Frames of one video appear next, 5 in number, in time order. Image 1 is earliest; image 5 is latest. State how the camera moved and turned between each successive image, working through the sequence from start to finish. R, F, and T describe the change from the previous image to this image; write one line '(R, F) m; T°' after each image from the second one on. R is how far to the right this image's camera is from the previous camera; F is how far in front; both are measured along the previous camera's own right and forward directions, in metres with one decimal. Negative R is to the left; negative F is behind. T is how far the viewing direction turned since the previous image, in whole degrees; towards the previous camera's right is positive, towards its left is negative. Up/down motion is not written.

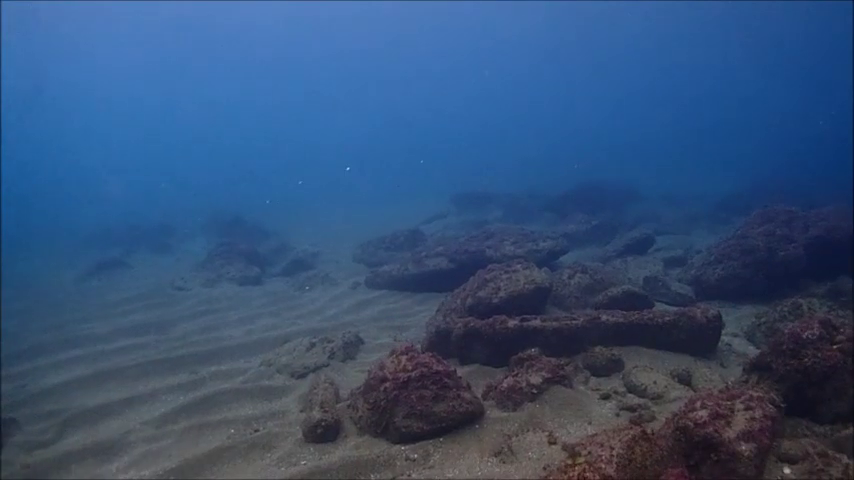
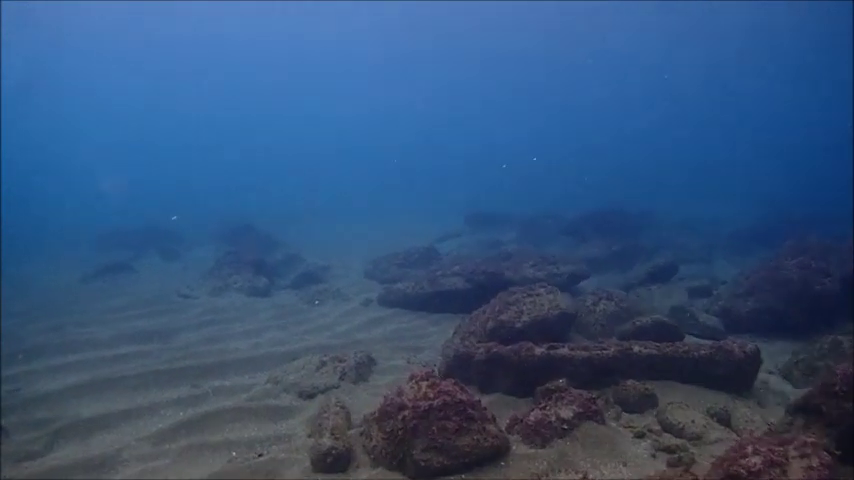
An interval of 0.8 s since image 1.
(-0.2, +0.5) m; -1°
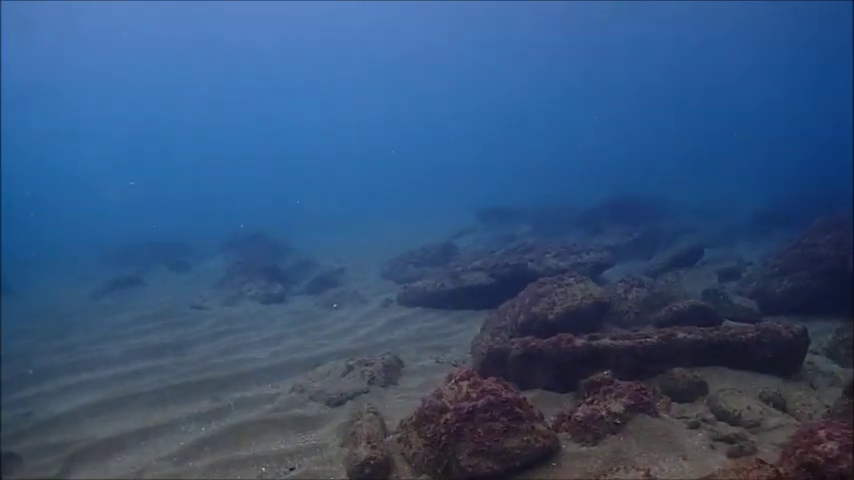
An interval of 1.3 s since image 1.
(-0.3, +0.4) m; -1°
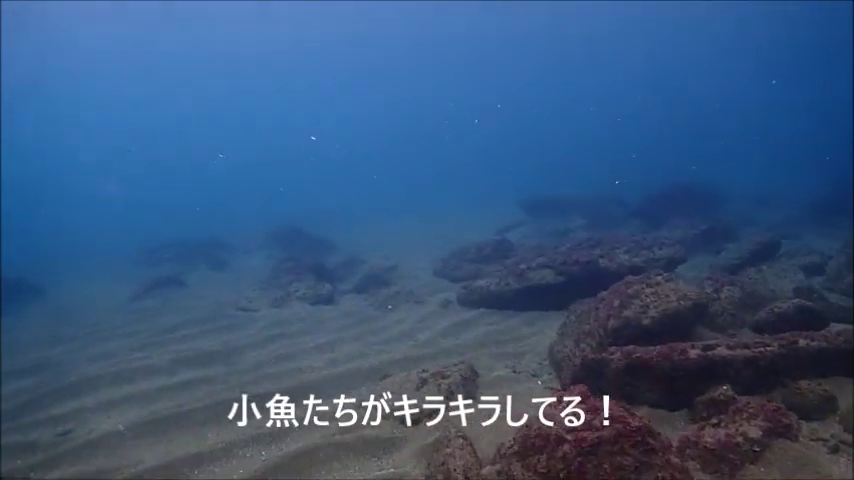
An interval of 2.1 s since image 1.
(-0.6, +0.8) m; -3°
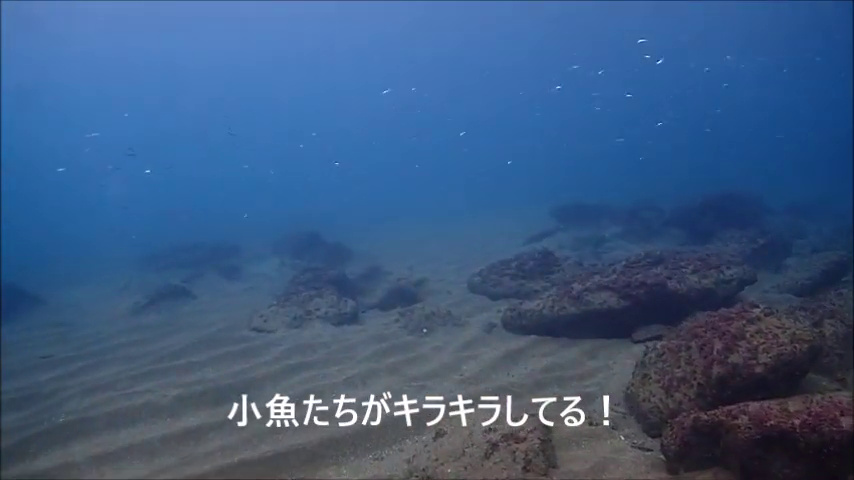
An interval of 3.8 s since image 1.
(-0.6, +1.2) m; 0°
